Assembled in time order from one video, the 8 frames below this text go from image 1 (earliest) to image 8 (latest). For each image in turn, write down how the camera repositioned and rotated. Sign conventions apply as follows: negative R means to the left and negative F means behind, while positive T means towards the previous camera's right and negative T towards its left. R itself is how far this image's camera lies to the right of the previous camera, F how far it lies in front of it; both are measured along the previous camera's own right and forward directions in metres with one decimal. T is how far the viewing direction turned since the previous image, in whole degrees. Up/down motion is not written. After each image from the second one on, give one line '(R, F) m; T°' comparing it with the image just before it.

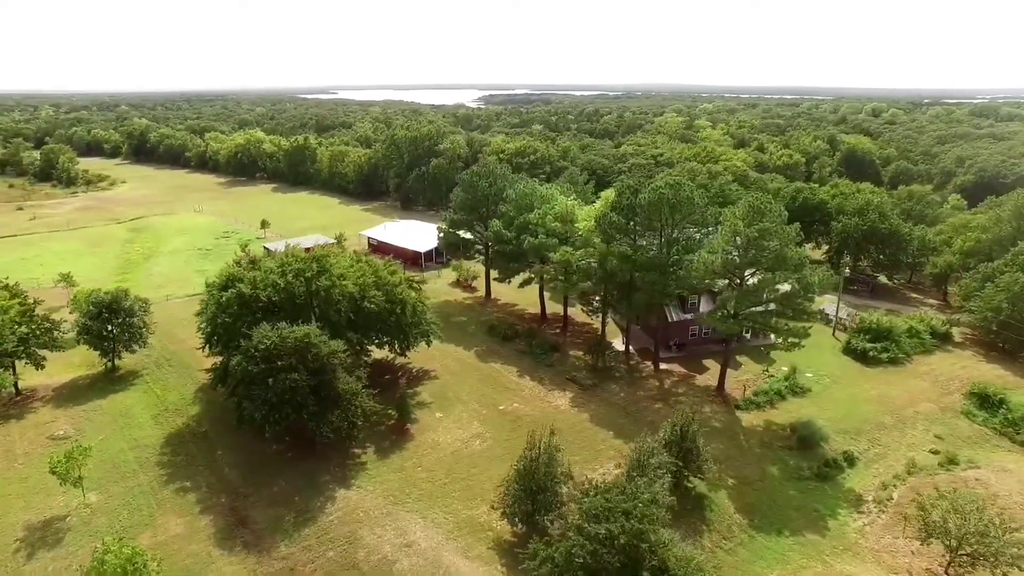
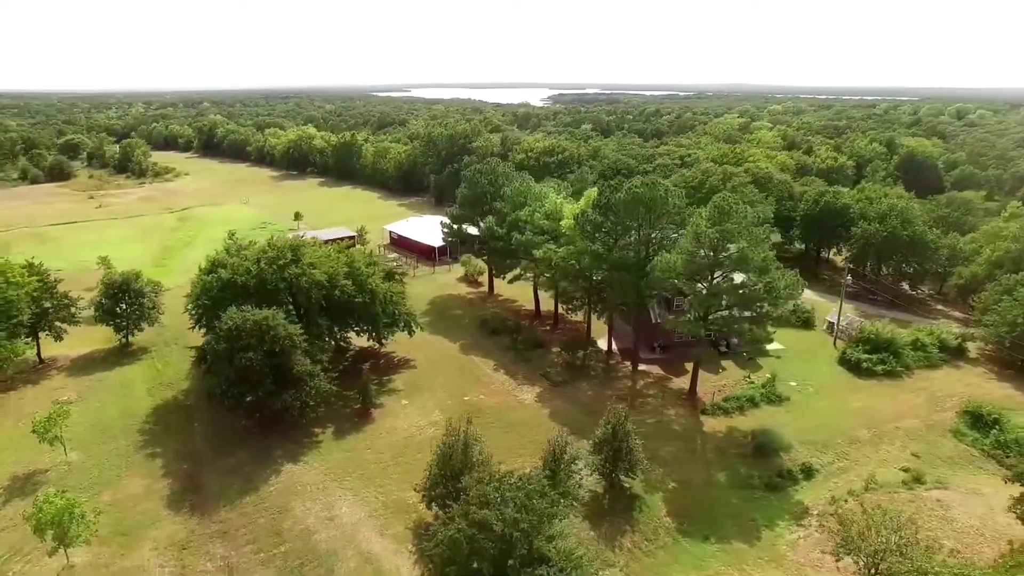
(+5.0, -0.4) m; -6°
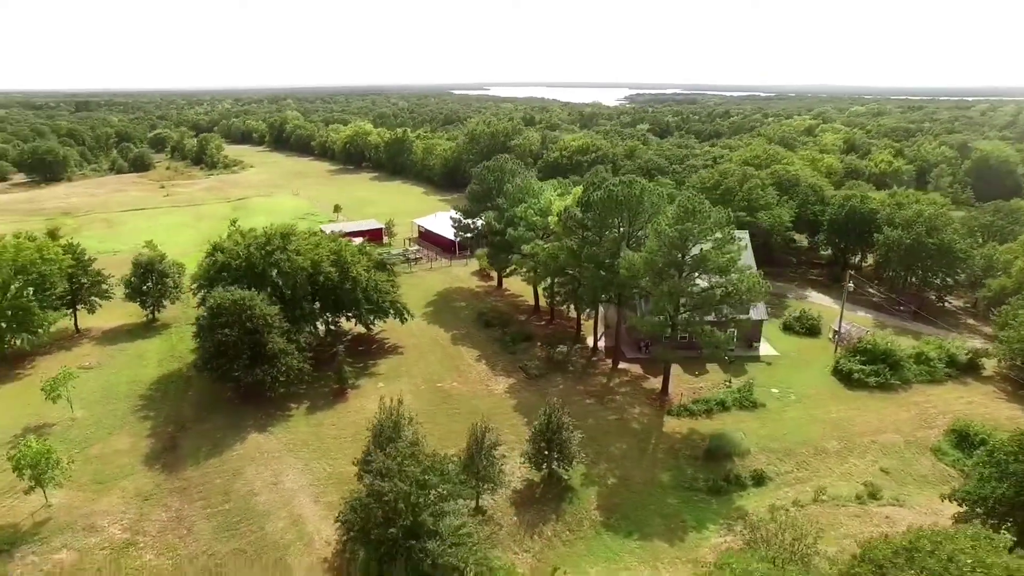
(+5.1, -0.6) m; -7°
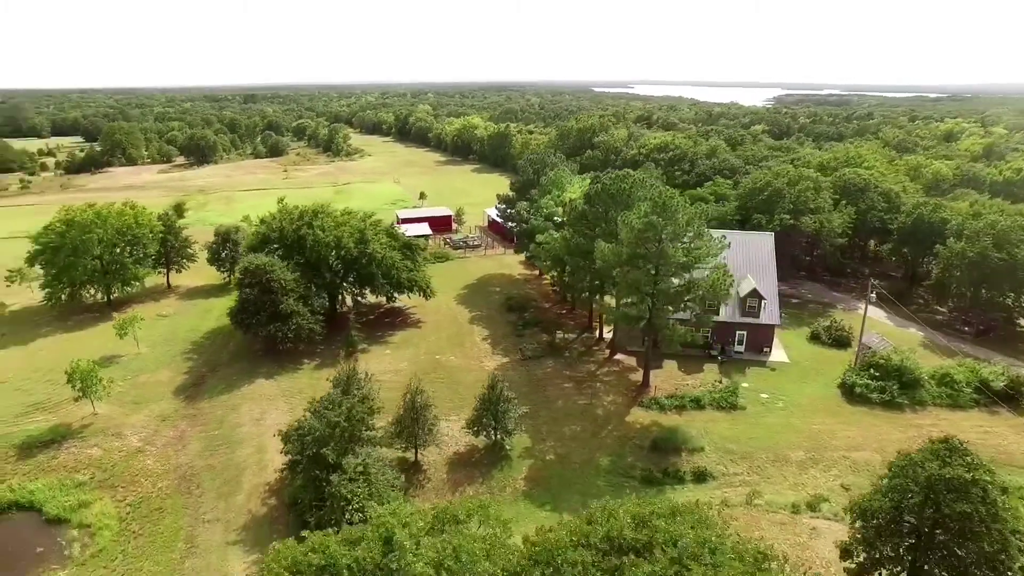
(+7.6, -1.1) m; -12°
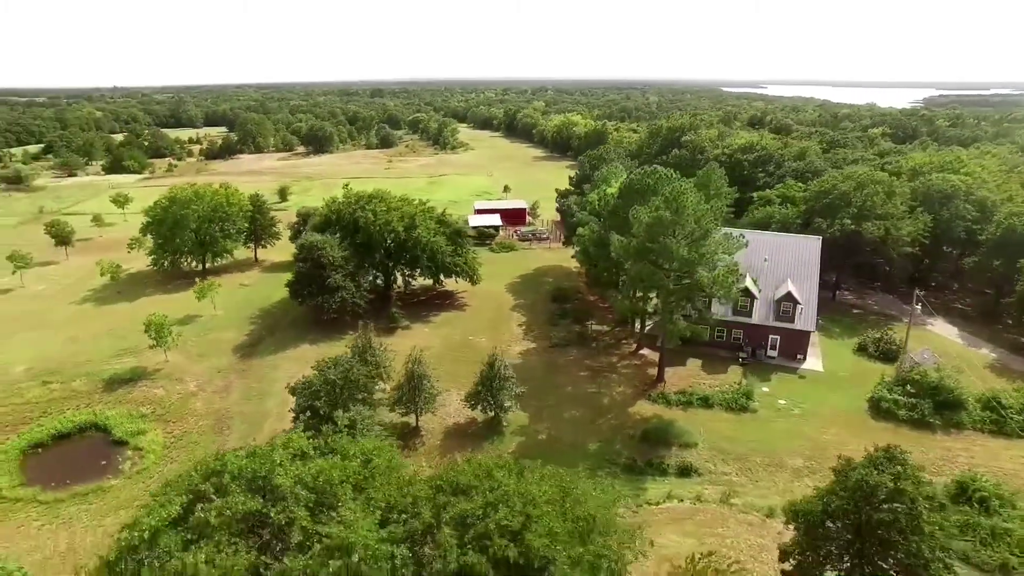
(+5.1, -1.0) m; -11°
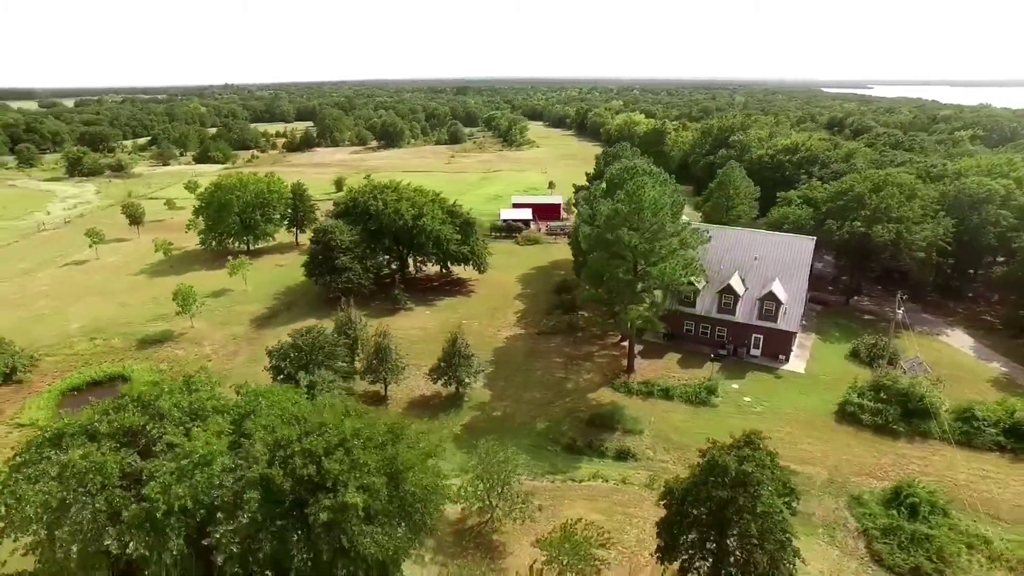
(+5.9, -1.4) m; -8°
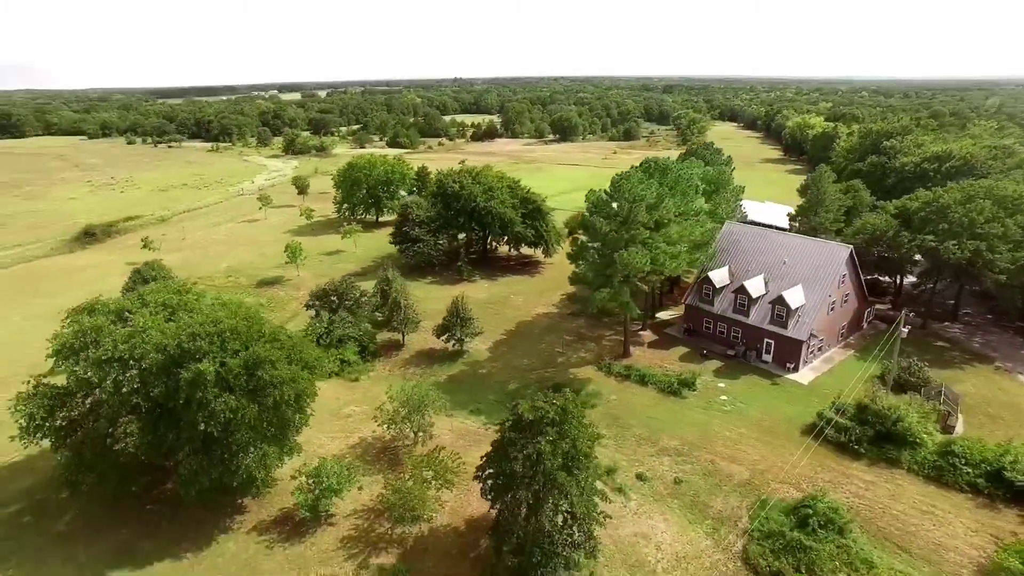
(+11.2, -1.7) m; -19°
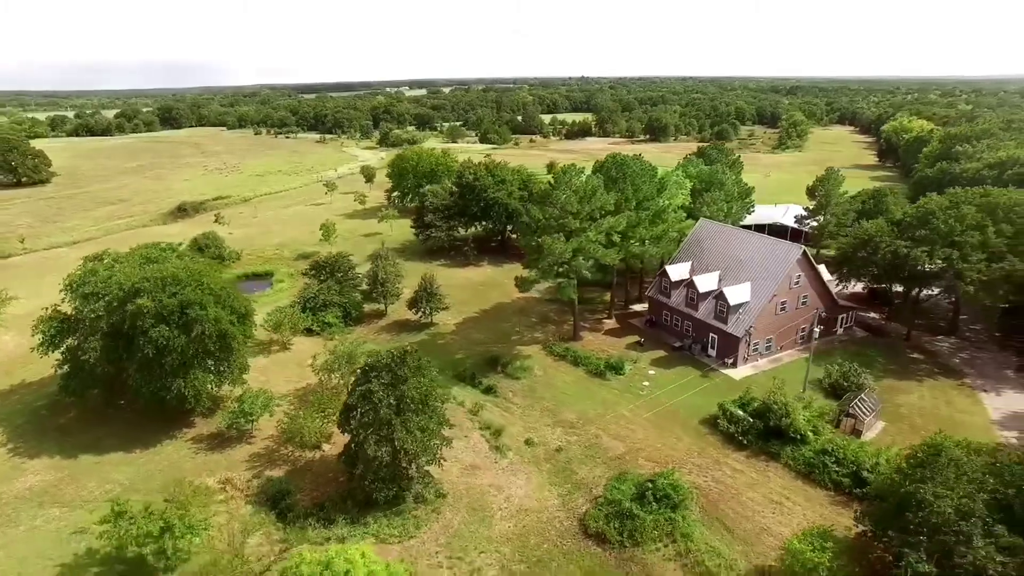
(+9.7, -2.1) m; -12°
